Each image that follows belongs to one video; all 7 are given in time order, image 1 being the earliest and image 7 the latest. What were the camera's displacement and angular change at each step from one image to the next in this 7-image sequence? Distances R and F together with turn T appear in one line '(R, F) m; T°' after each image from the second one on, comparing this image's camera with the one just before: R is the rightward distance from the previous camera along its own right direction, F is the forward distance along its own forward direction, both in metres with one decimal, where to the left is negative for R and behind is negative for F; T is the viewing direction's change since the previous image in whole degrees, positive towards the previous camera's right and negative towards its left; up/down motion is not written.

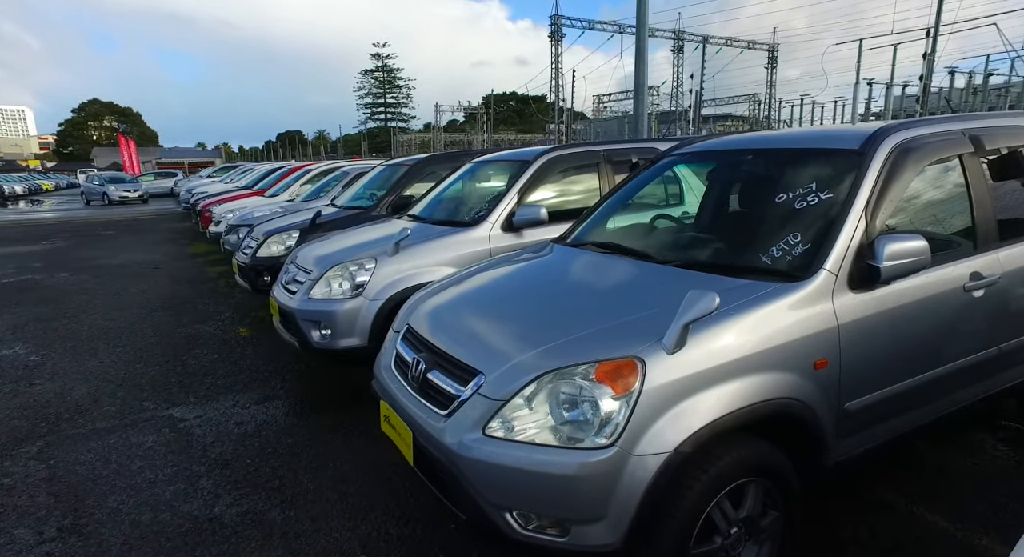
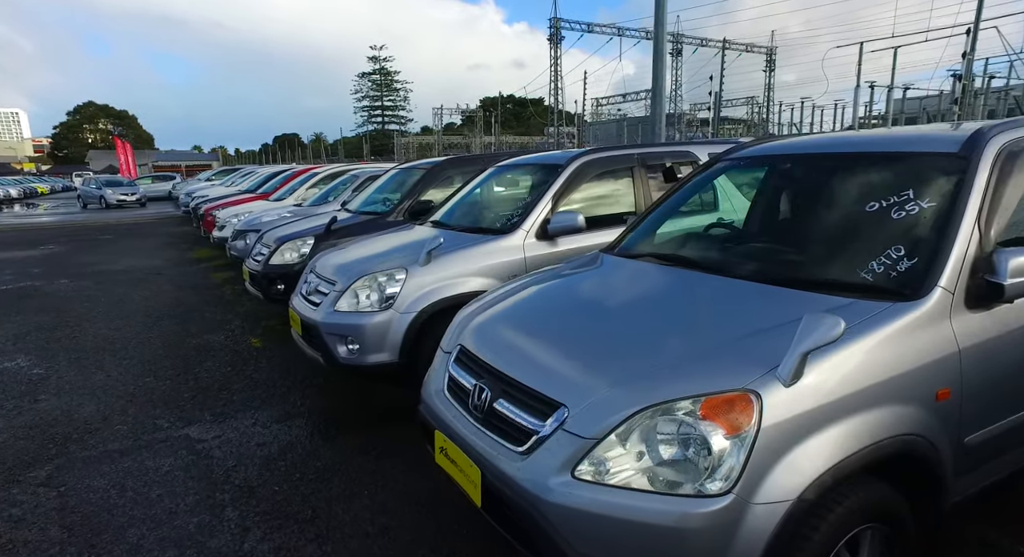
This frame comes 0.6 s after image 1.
(-0.3, +0.2) m; 0°
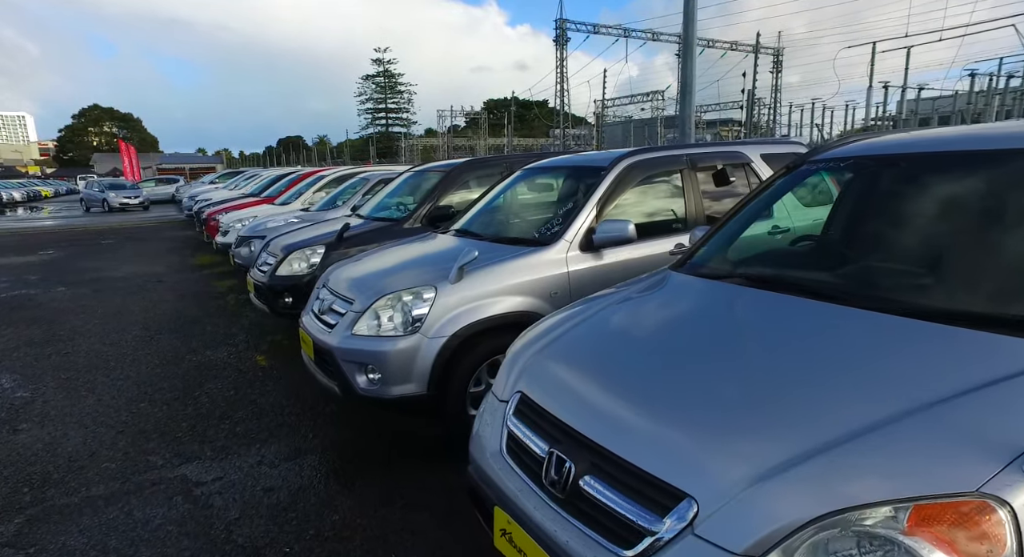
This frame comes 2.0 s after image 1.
(-0.2, +0.5) m; 0°
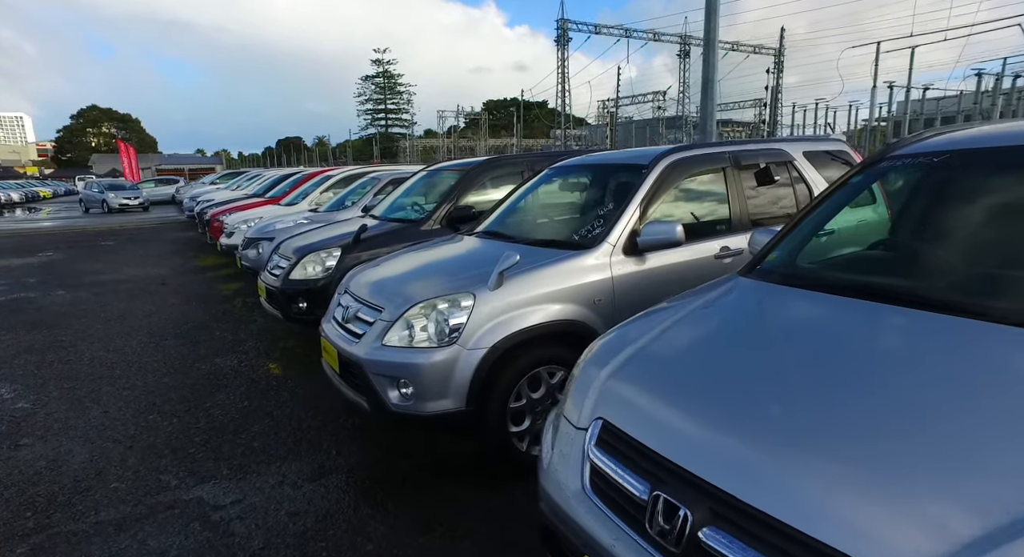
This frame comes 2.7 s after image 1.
(-0.2, +0.2) m; 0°
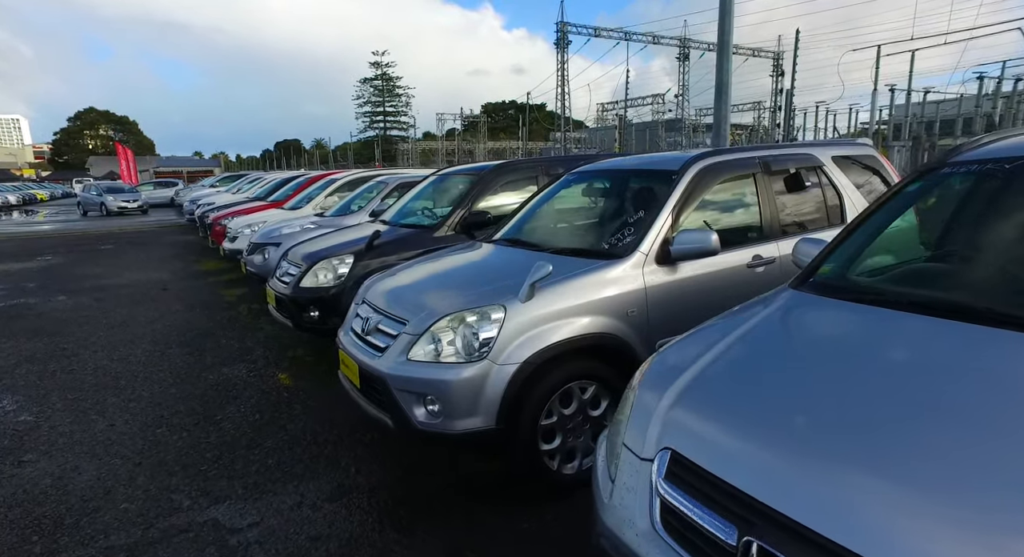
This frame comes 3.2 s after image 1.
(-0.2, +0.1) m; 0°
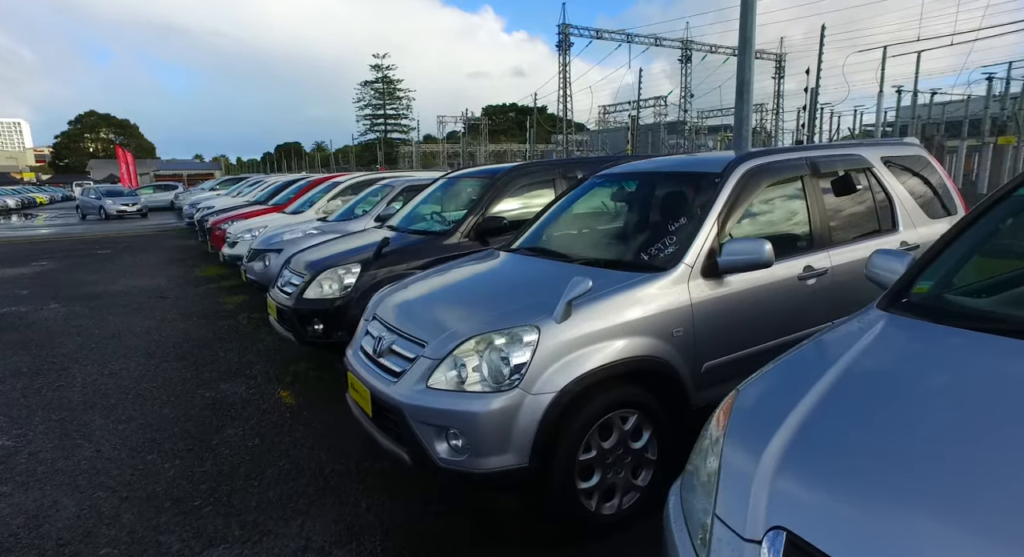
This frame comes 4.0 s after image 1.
(-0.1, +0.3) m; 0°
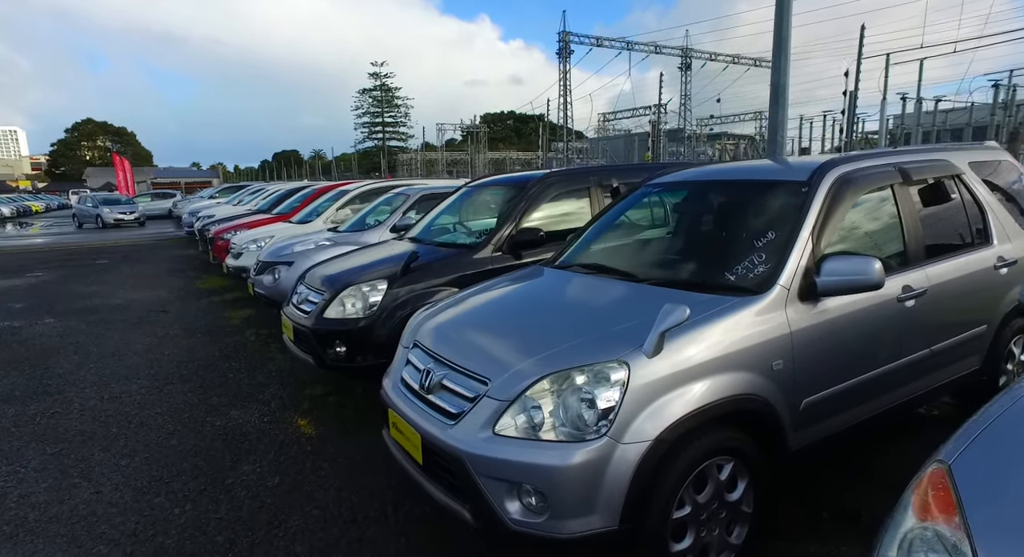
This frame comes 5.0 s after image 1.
(-0.3, +0.4) m; 0°
